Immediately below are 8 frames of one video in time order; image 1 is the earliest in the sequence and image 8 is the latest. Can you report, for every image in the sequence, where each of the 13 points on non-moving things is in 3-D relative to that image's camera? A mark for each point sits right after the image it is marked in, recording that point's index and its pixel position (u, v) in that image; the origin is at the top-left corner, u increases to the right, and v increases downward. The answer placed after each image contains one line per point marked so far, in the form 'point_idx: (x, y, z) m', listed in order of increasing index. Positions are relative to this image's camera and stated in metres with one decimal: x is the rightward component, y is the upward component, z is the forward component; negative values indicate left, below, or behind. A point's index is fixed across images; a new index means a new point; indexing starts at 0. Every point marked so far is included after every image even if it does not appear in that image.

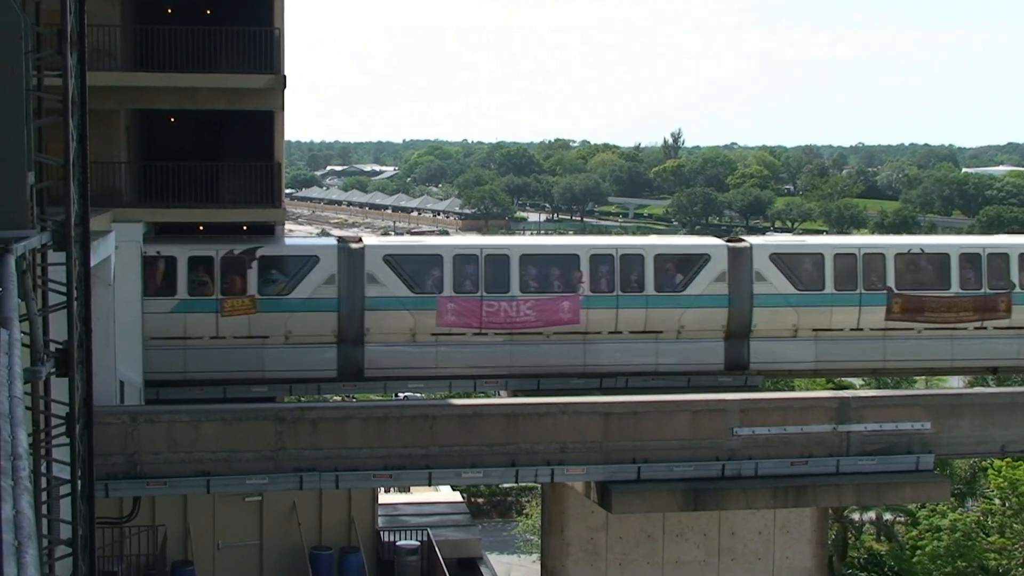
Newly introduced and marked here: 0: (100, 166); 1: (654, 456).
0: (-4.8, +1.4, +18.1) m
1: (+1.5, -1.7, +15.9) m
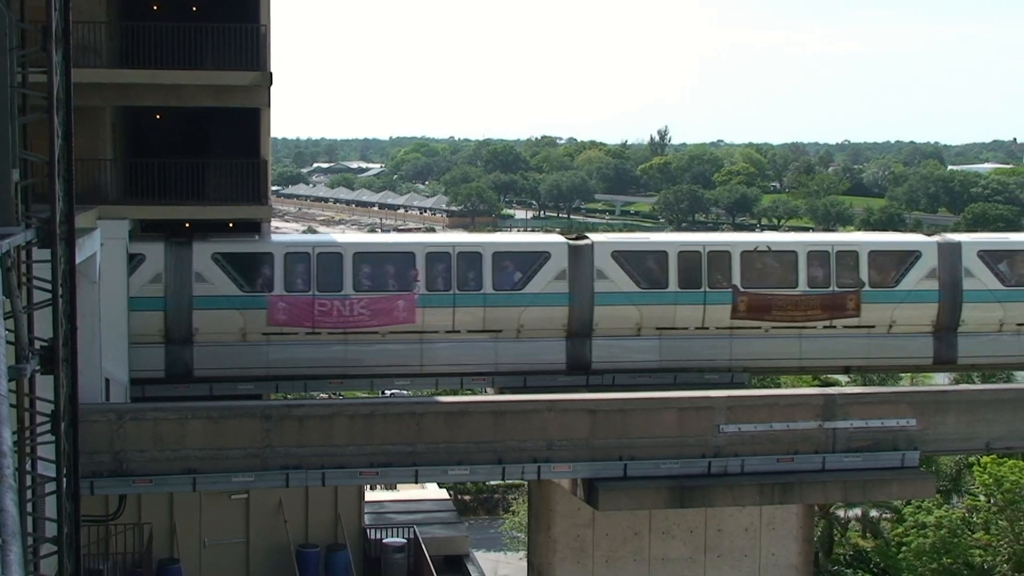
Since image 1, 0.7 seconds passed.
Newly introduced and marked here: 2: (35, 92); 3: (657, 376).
0: (-5.0, +1.4, +18.0) m
1: (+1.3, -1.7, +15.9) m
2: (-3.7, +1.5, +12.2) m
3: (+1.8, -1.1, +19.4) m
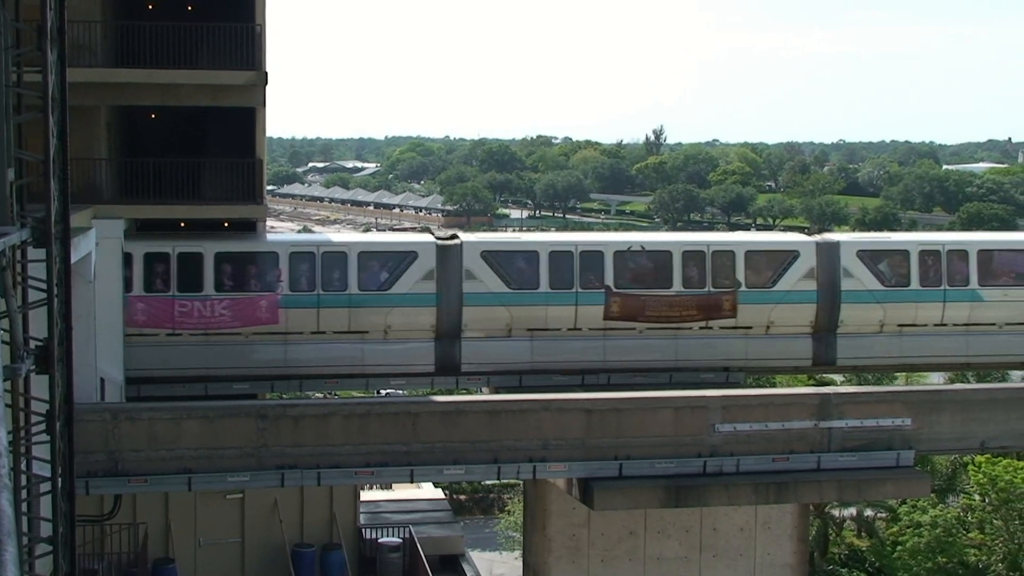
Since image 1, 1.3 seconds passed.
0: (-5.0, +1.5, +18.0) m
1: (+1.3, -1.7, +15.9) m
2: (-3.8, +1.5, +12.2) m
3: (+1.7, -1.1, +19.4) m
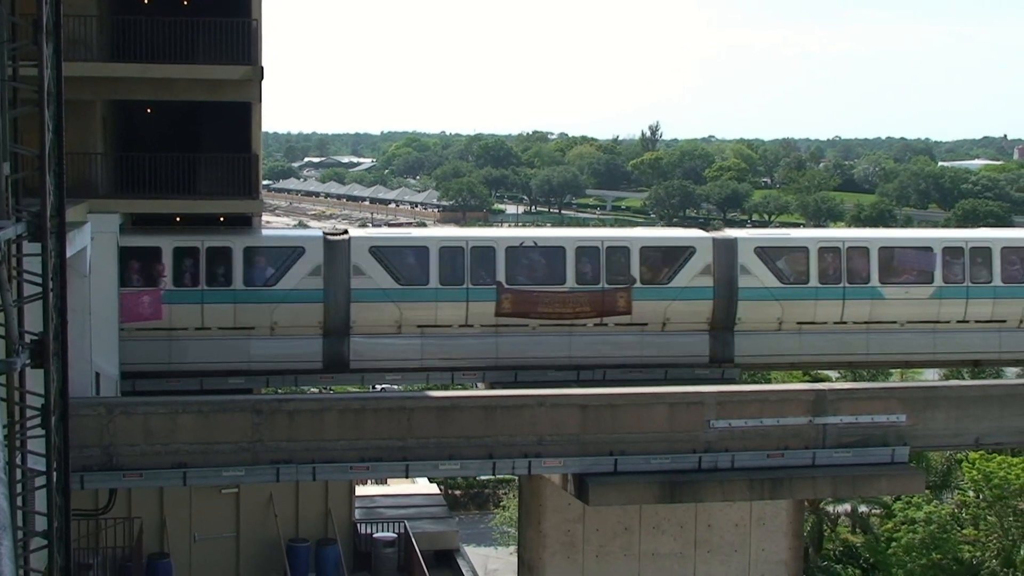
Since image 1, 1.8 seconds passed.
0: (-5.1, +1.5, +18.0) m
1: (+1.2, -1.6, +15.9) m
2: (-3.8, +1.6, +12.2) m
3: (+1.7, -1.0, +19.4) m
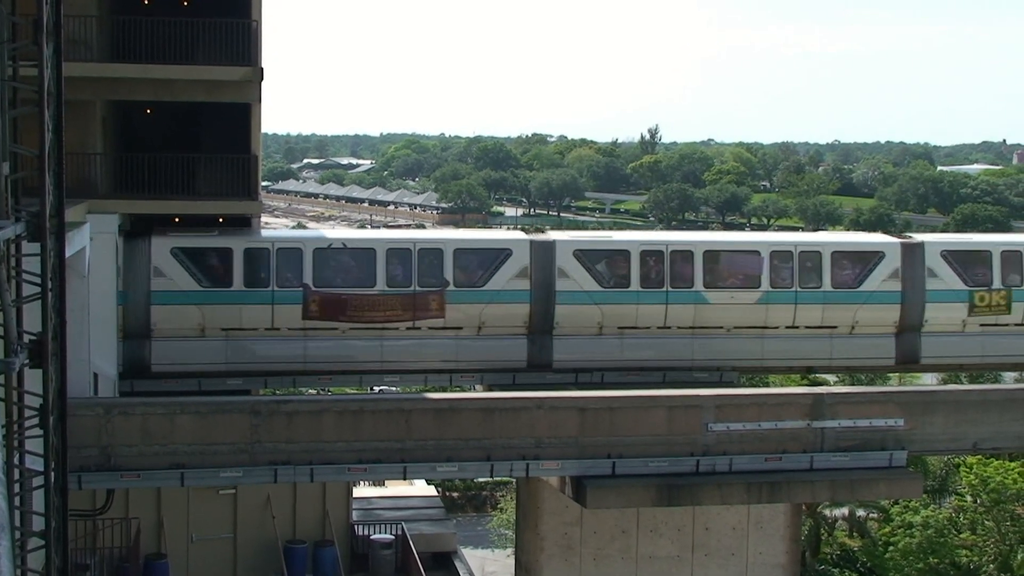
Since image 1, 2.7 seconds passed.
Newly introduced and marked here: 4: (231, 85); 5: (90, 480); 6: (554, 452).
0: (-5.1, +1.5, +18.0) m
1: (+1.2, -1.7, +15.9) m
2: (-3.8, +1.6, +12.2) m
3: (+1.7, -1.1, +19.4) m
4: (-3.4, +2.4, +18.5) m
5: (-4.0, -1.8, +14.9) m
6: (+0.4, -1.7, +15.8) m
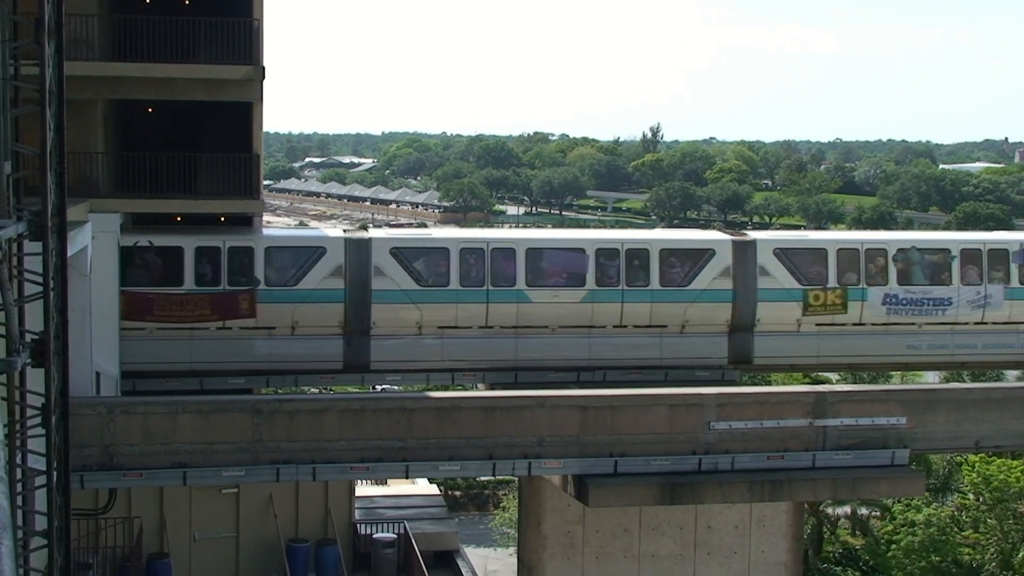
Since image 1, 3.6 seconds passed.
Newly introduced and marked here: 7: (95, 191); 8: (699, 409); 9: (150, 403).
0: (-5.1, +1.5, +18.0) m
1: (+1.2, -1.7, +15.9) m
2: (-3.8, +1.6, +12.2) m
3: (+1.7, -1.1, +19.4) m
4: (-3.3, +2.4, +18.5) m
5: (-4.0, -1.8, +14.9) m
6: (+0.4, -1.6, +15.7) m
7: (-4.7, +1.1, +17.6) m
8: (+1.9, -1.2, +16.0) m
9: (-3.5, -1.1, +14.9) m
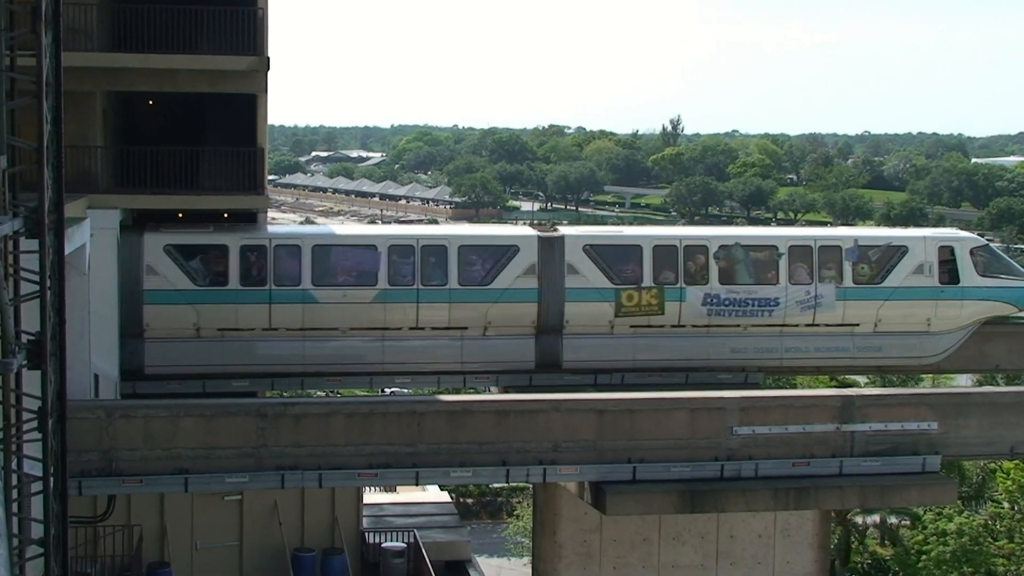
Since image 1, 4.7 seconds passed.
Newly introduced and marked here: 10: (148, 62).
0: (-4.9, +1.5, +17.5) m
1: (+1.4, -1.6, +15.3) m
2: (-3.7, +1.6, +11.7) m
3: (+1.9, -1.1, +18.8) m
4: (-3.2, +2.4, +17.9) m
5: (-3.9, -1.8, +14.3) m
6: (+0.6, -1.6, +15.1) m
7: (-4.6, +1.1, +17.1) m
8: (+2.1, -1.2, +15.3) m
9: (-3.4, -1.1, +14.4) m
10: (-3.9, +2.4, +16.7) m
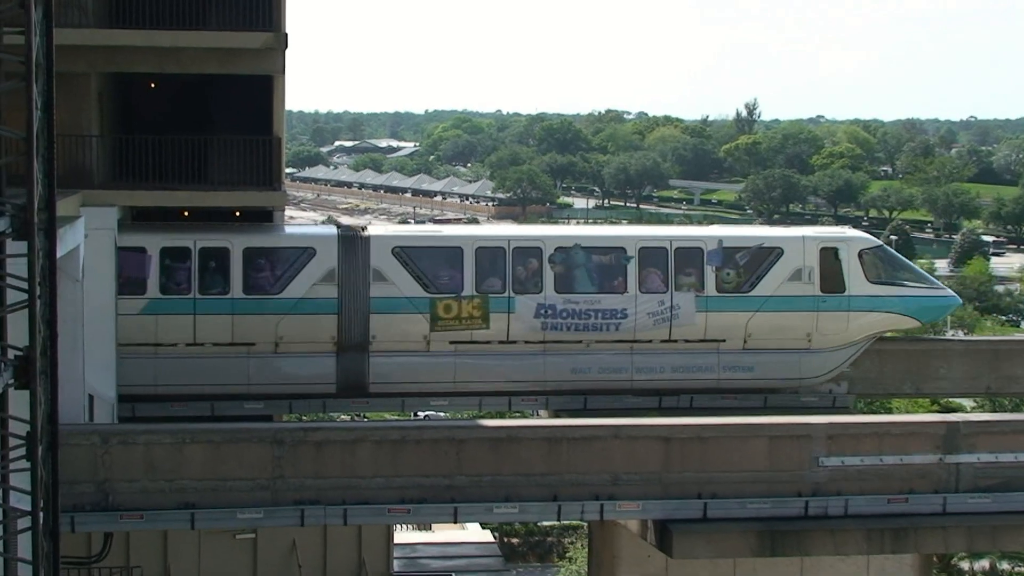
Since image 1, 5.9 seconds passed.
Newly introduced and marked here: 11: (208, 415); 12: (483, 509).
0: (-4.4, +1.4, +15.7) m
1: (+1.8, -1.7, +13.2) m
2: (-3.4, +1.6, +9.9) m
3: (+2.5, -1.2, +16.7) m
4: (-2.6, +2.3, +16.1) m
5: (-3.5, -1.9, +12.5) m
6: (+1.0, -1.7, +13.1) m
7: (-4.1, +1.0, +15.3) m
8: (+2.5, -1.3, +13.2) m
9: (-2.9, -1.1, +12.5) m
10: (-3.4, +2.3, +14.9) m
11: (-3.0, -1.3, +15.9) m
12: (-0.3, -1.8, +12.9) m
